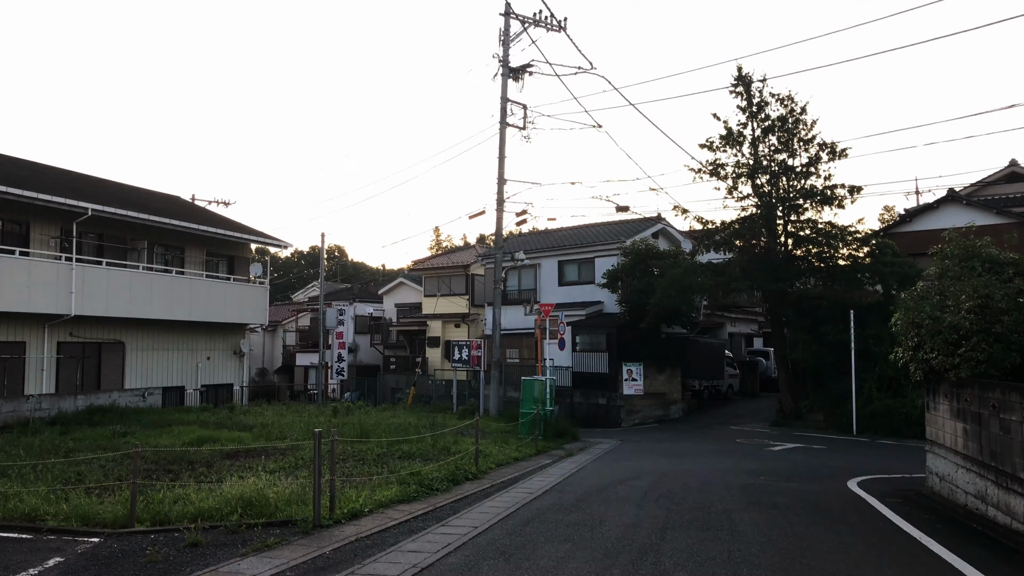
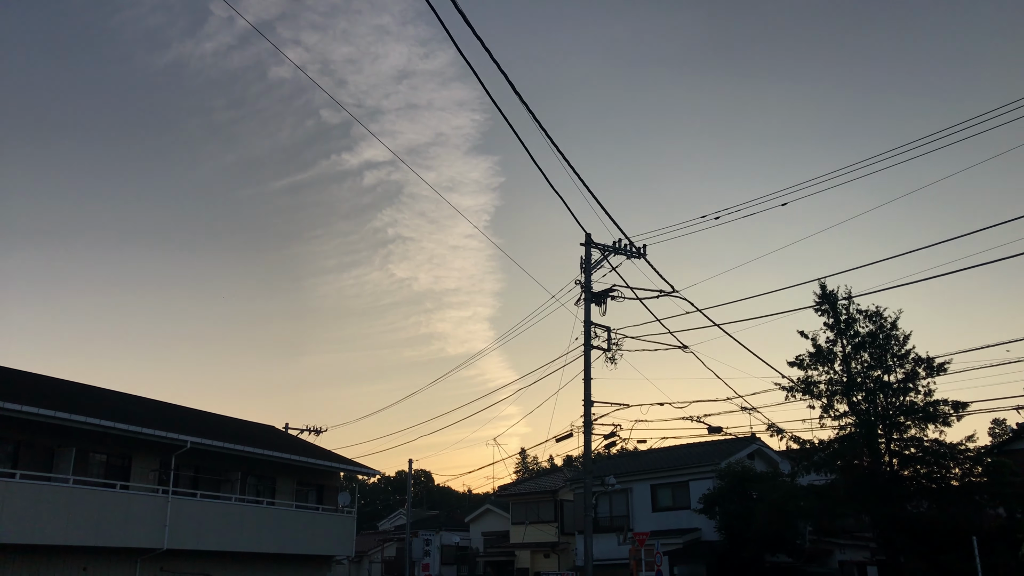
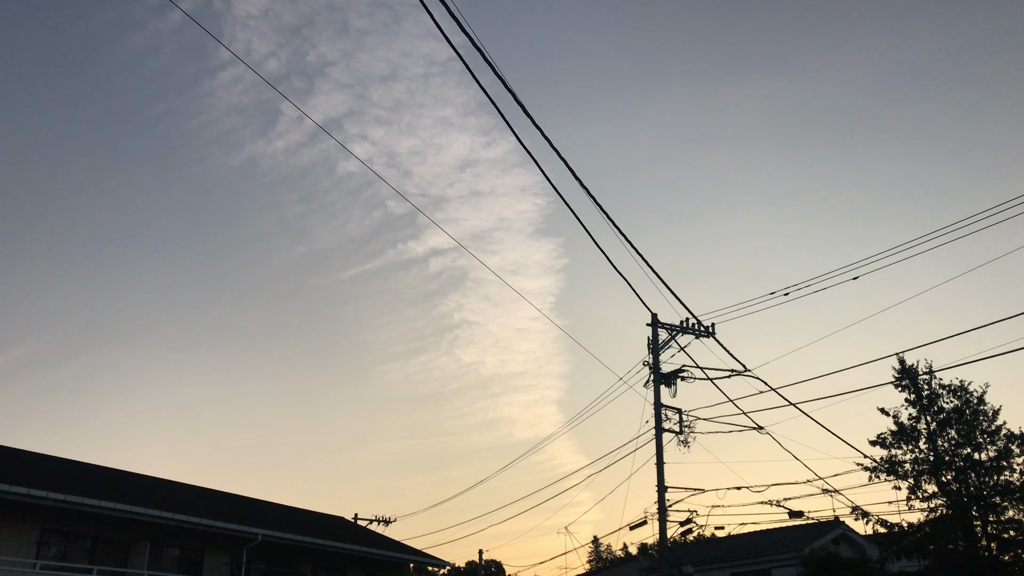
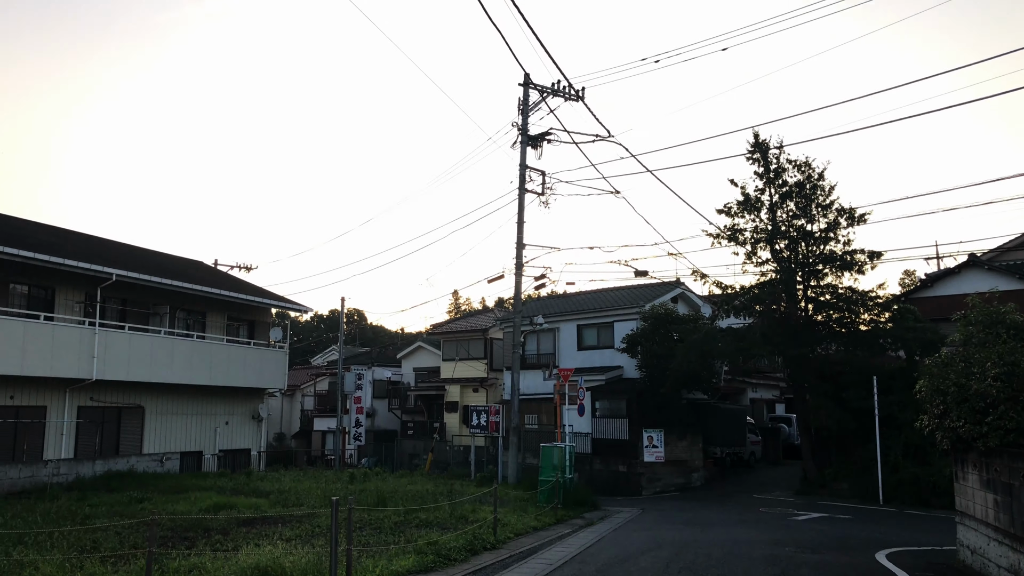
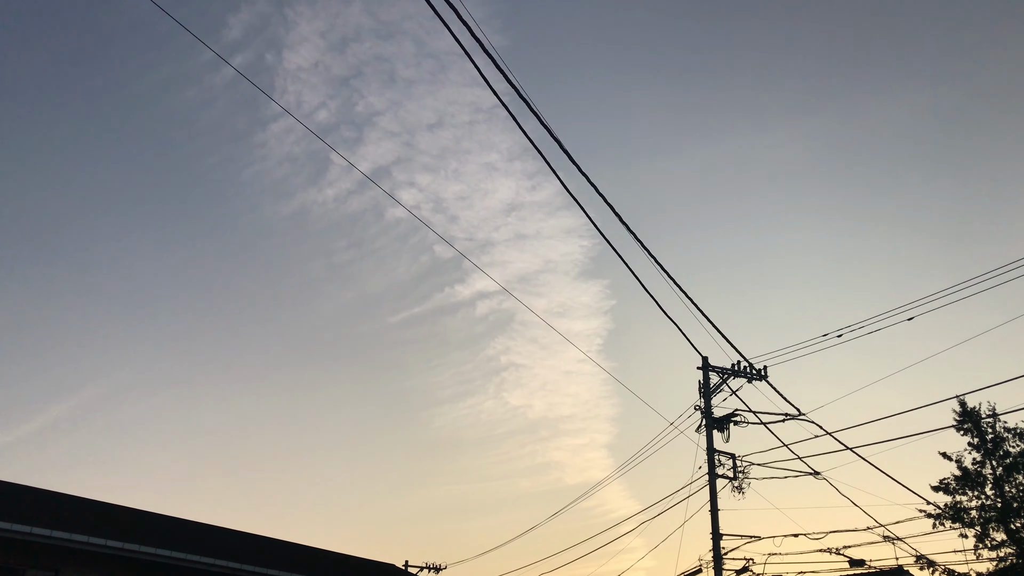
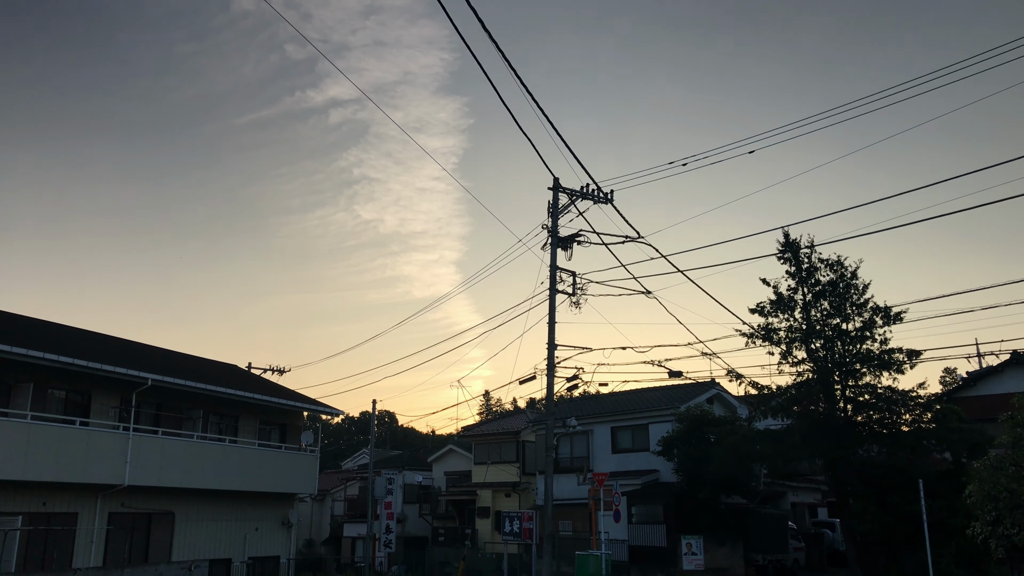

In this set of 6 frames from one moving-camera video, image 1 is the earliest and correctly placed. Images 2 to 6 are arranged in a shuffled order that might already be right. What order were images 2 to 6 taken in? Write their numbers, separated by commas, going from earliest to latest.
4, 6, 2, 3, 5
